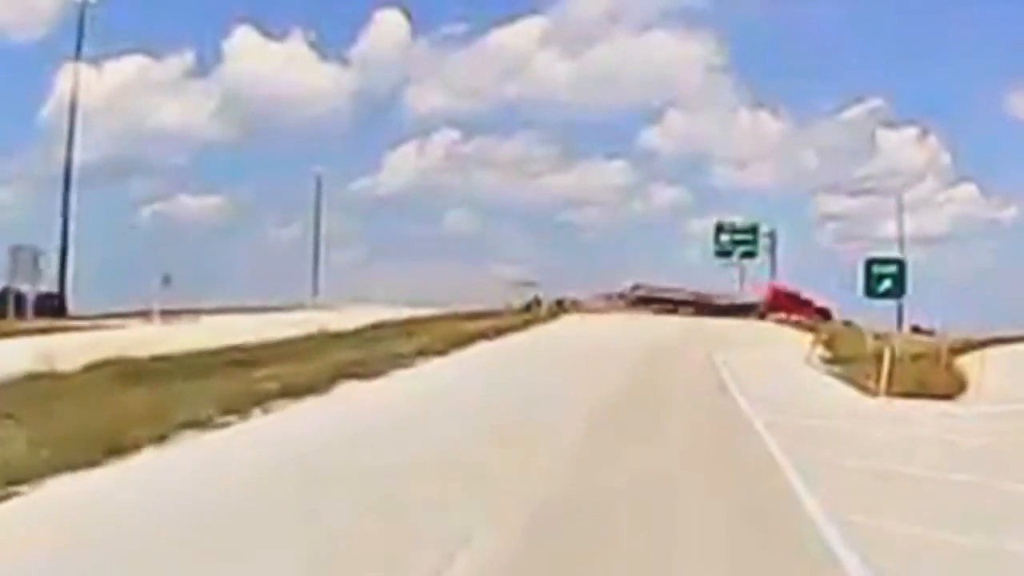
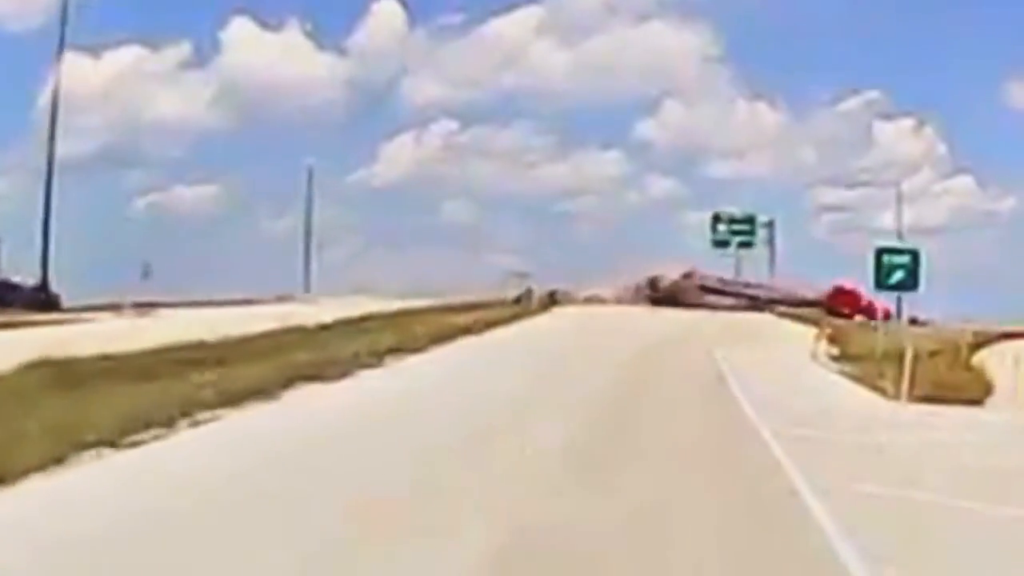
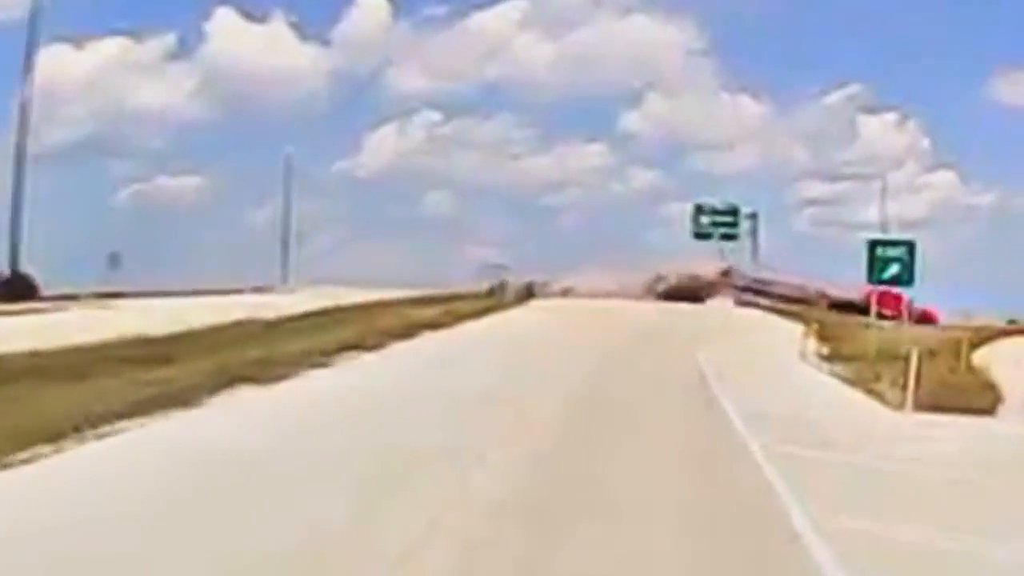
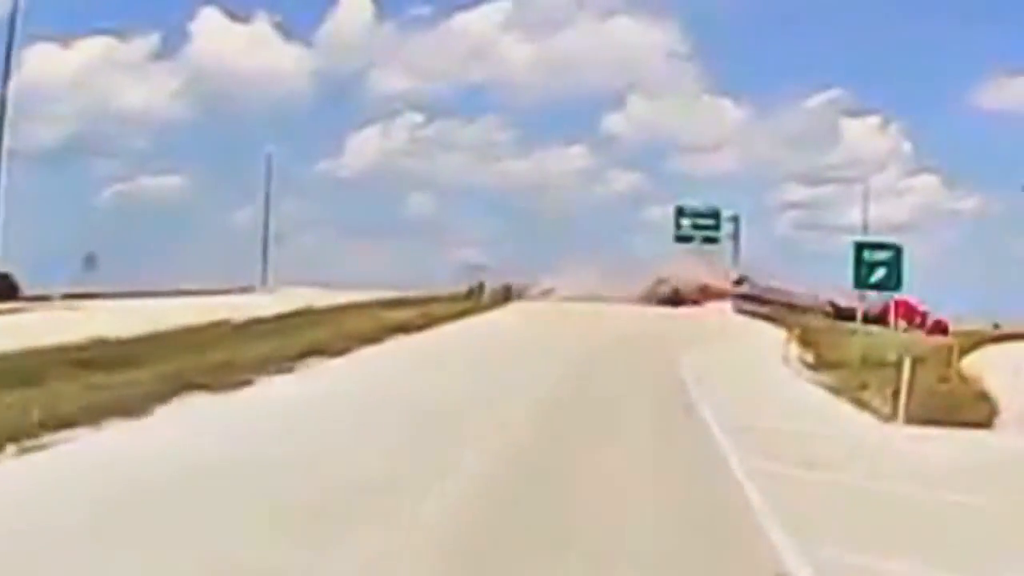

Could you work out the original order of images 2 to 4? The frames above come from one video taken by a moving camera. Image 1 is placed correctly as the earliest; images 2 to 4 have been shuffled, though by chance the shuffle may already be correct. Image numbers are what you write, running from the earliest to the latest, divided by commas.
2, 3, 4
